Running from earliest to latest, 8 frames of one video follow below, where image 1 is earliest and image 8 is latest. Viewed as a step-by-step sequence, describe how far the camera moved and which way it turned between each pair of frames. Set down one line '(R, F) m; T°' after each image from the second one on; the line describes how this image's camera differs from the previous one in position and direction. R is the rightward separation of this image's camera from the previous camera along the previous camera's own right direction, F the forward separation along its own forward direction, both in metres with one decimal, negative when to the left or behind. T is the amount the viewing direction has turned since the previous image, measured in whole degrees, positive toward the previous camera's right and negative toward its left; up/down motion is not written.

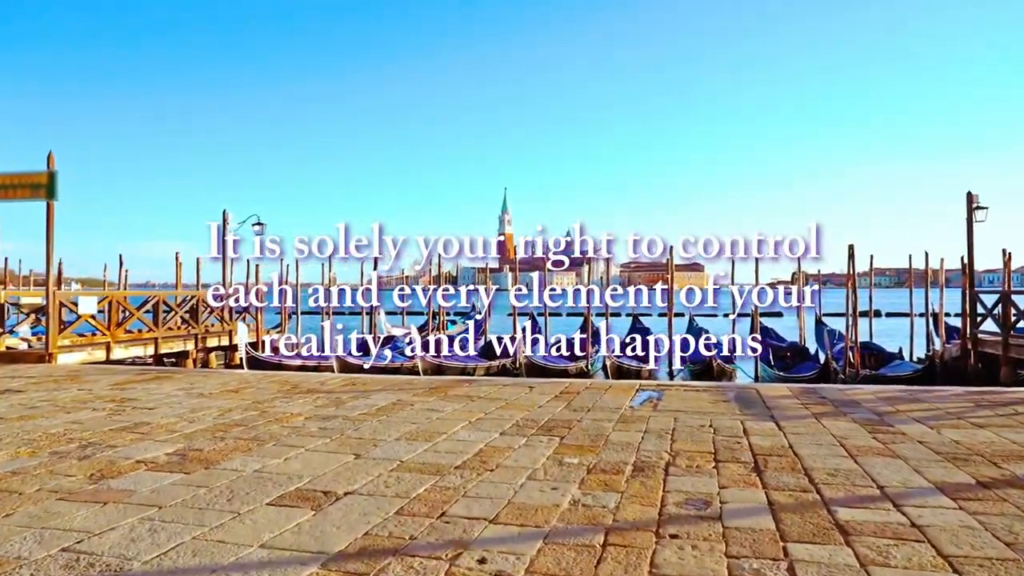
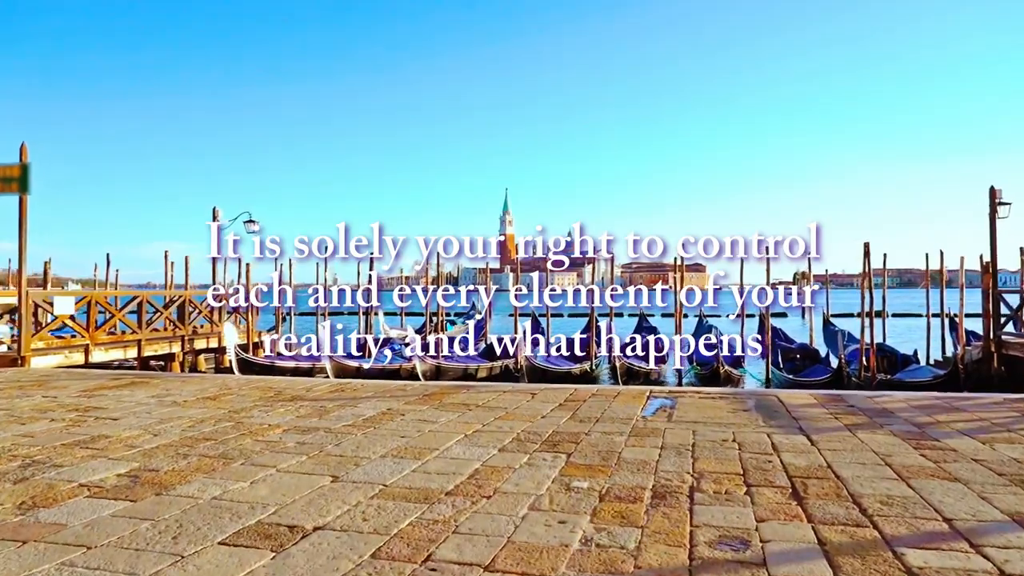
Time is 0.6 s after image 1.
(0.0, +0.7) m; 0°
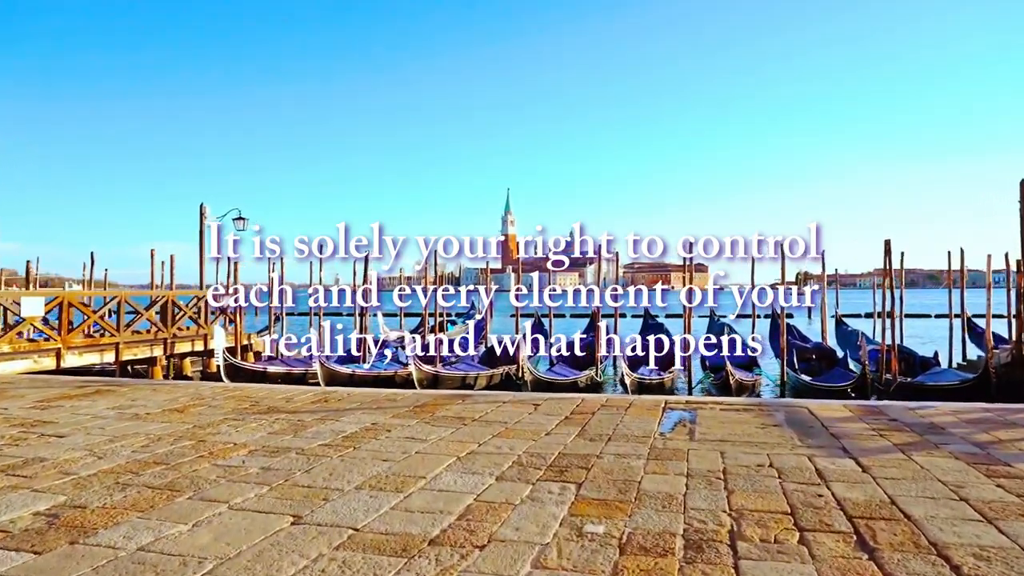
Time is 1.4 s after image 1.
(0.0, +0.9) m; 0°
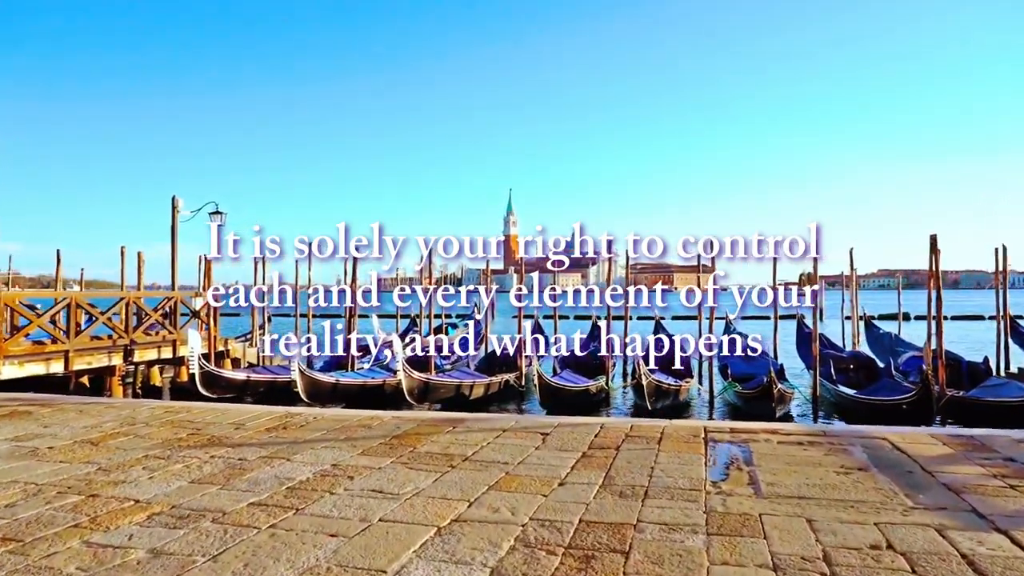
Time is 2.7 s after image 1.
(0.0, +1.7) m; 0°
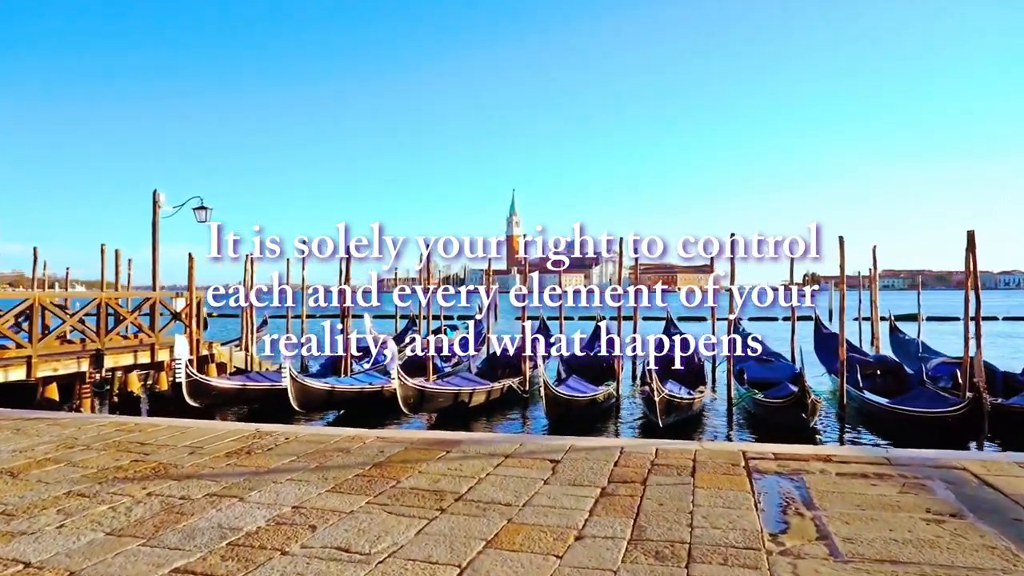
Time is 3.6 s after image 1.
(0.0, +1.1) m; 0°
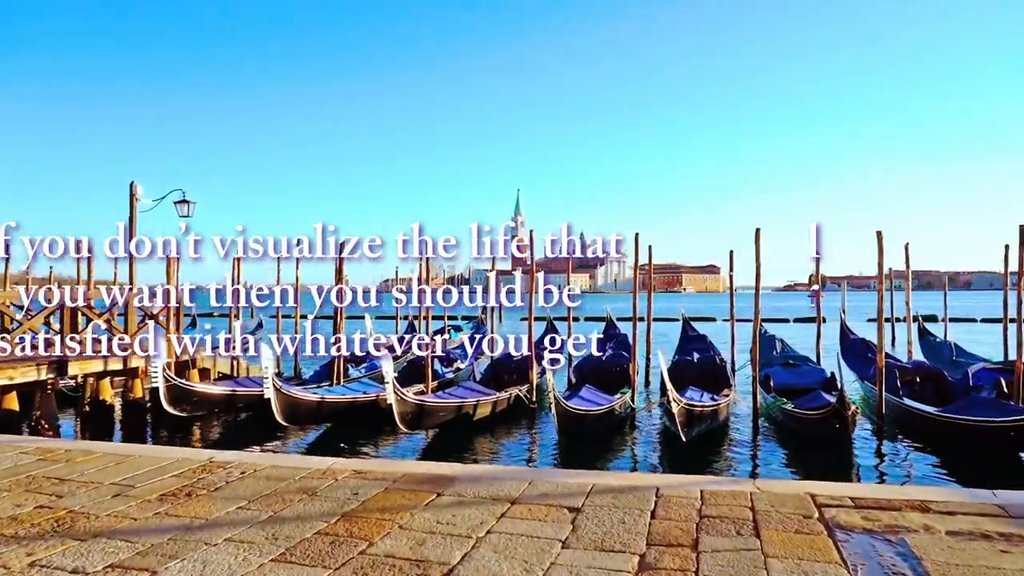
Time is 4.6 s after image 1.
(0.0, +1.2) m; 0°
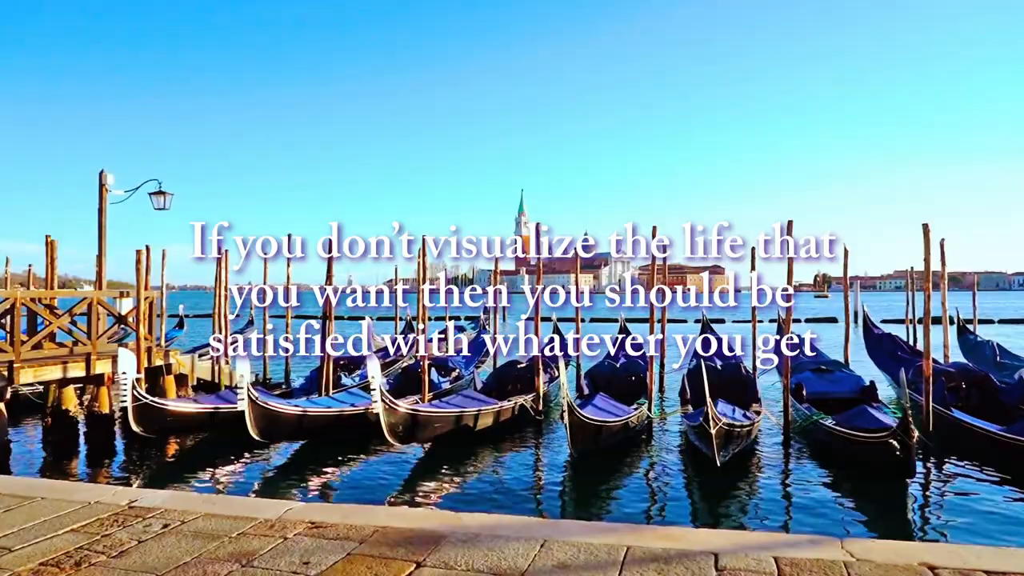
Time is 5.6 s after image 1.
(0.0, +1.3) m; 0°
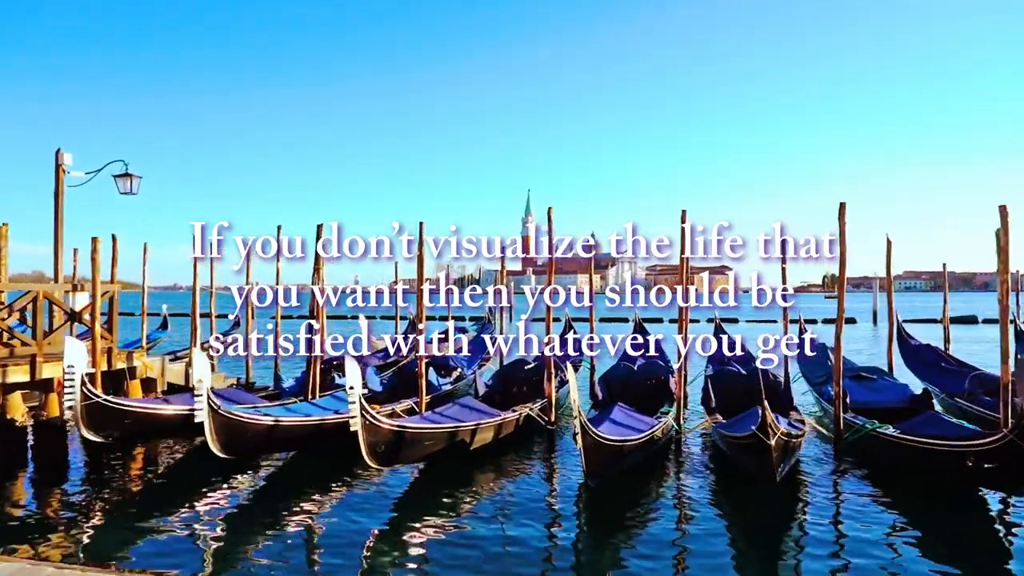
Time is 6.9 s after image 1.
(-0.1, +1.6) m; 0°
